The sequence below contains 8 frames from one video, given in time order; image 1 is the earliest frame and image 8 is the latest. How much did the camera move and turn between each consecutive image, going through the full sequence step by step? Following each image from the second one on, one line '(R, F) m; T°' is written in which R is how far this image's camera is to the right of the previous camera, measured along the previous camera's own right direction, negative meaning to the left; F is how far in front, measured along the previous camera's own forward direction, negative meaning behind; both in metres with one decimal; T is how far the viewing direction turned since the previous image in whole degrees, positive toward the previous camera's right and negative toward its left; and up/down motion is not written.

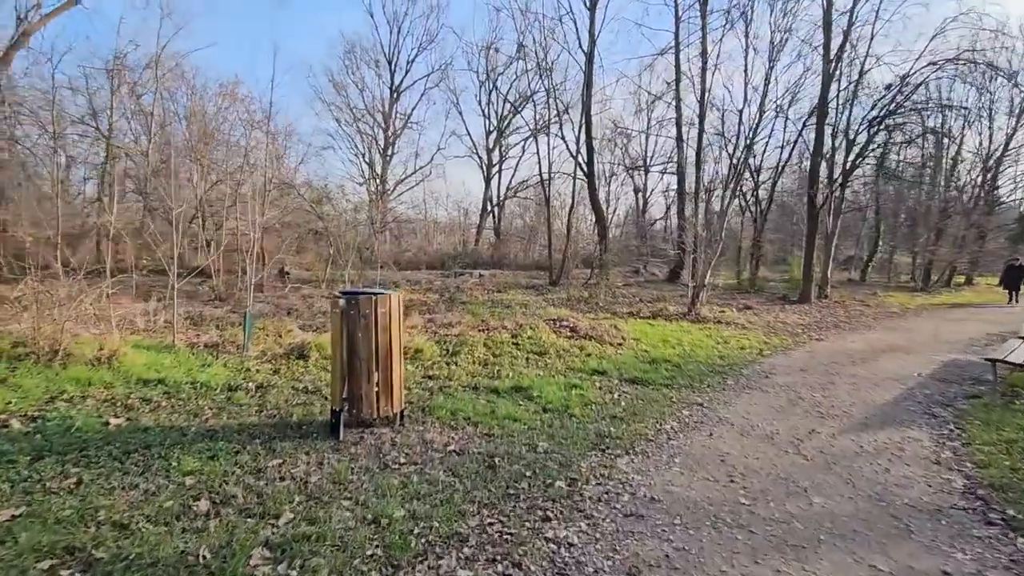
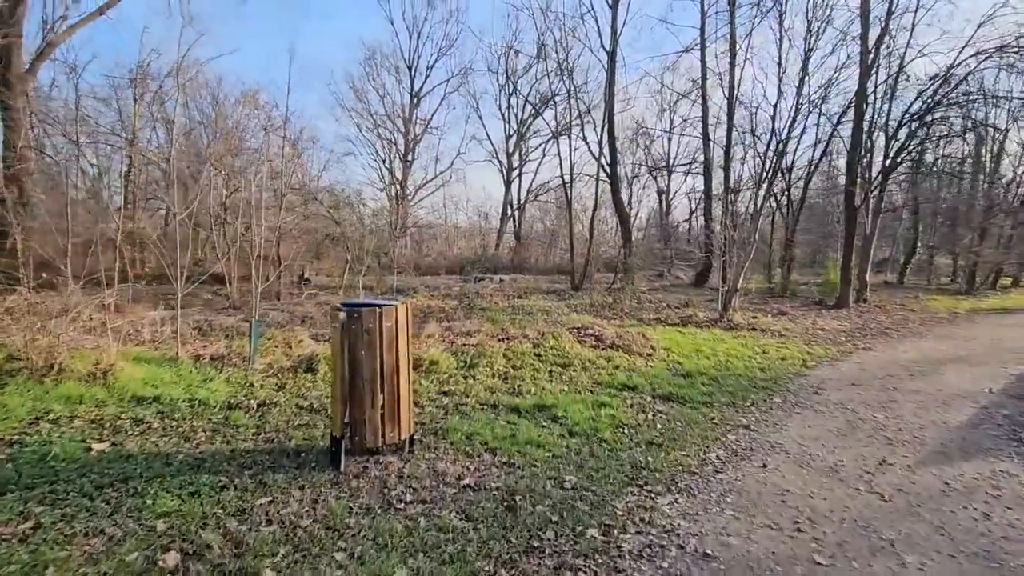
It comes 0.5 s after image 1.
(0.0, +0.5) m; -2°
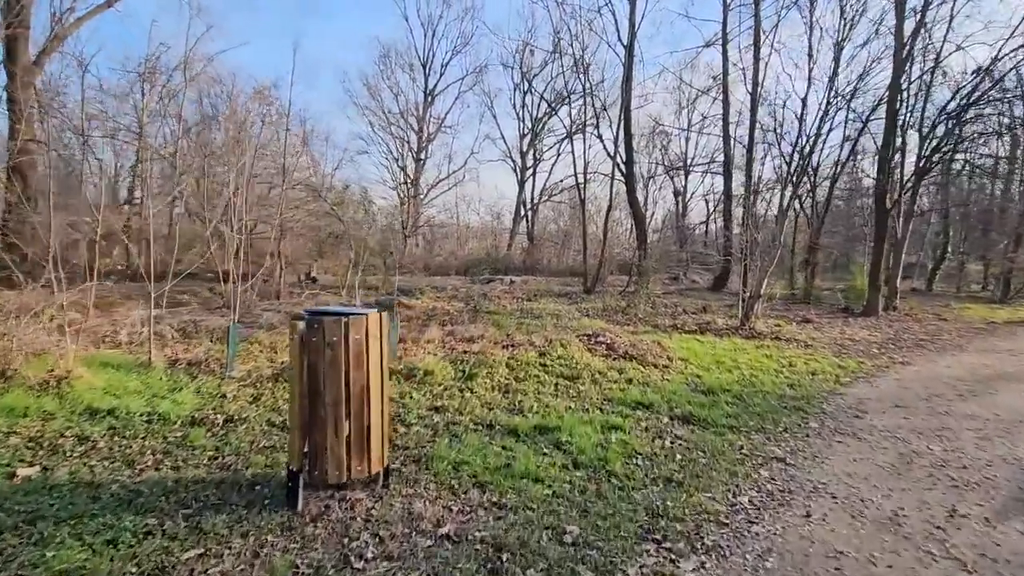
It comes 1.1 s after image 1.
(+0.1, +0.6) m; -1°
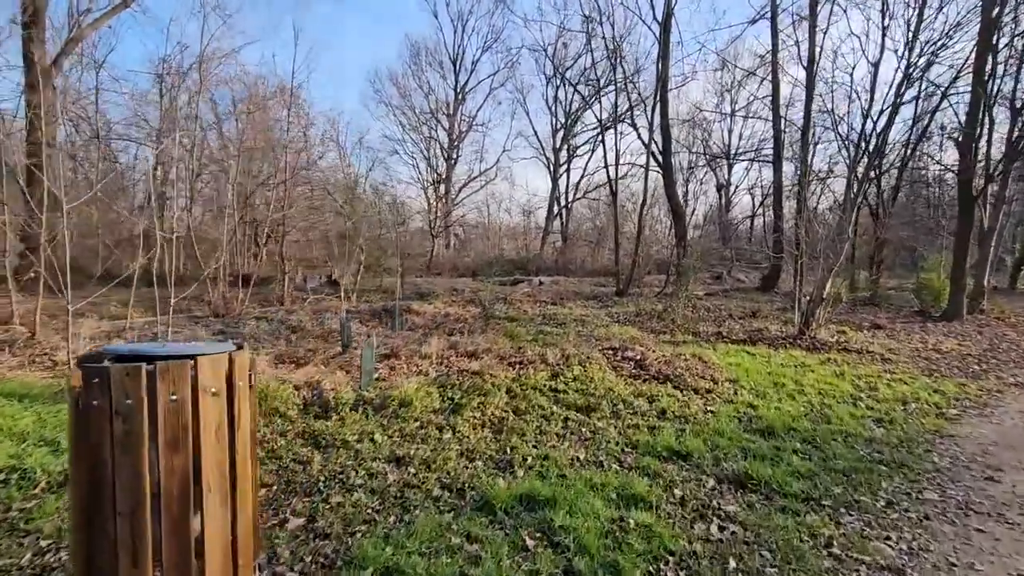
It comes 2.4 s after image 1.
(+0.4, +1.2) m; -4°
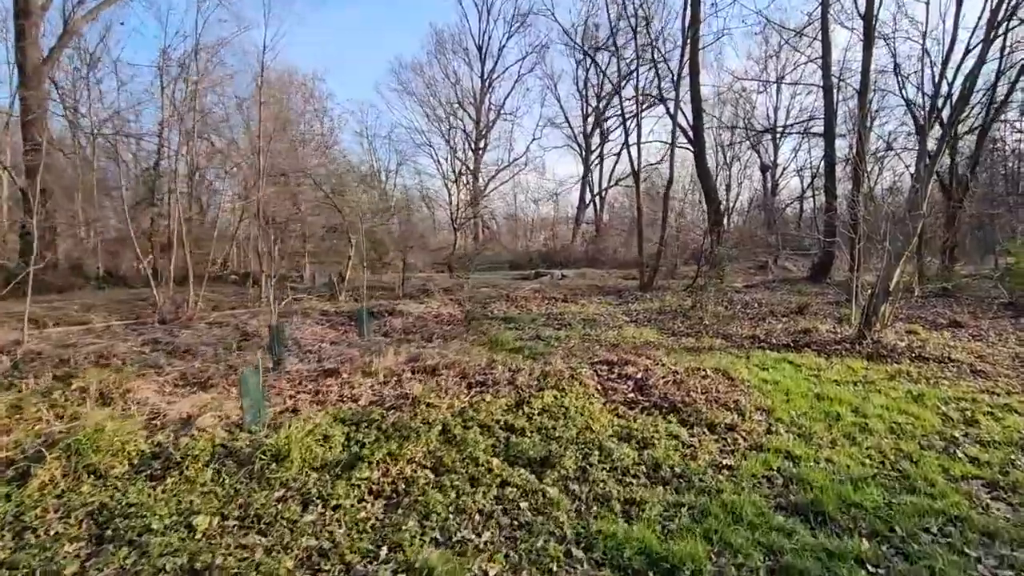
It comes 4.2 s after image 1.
(+0.8, +1.5) m; -5°
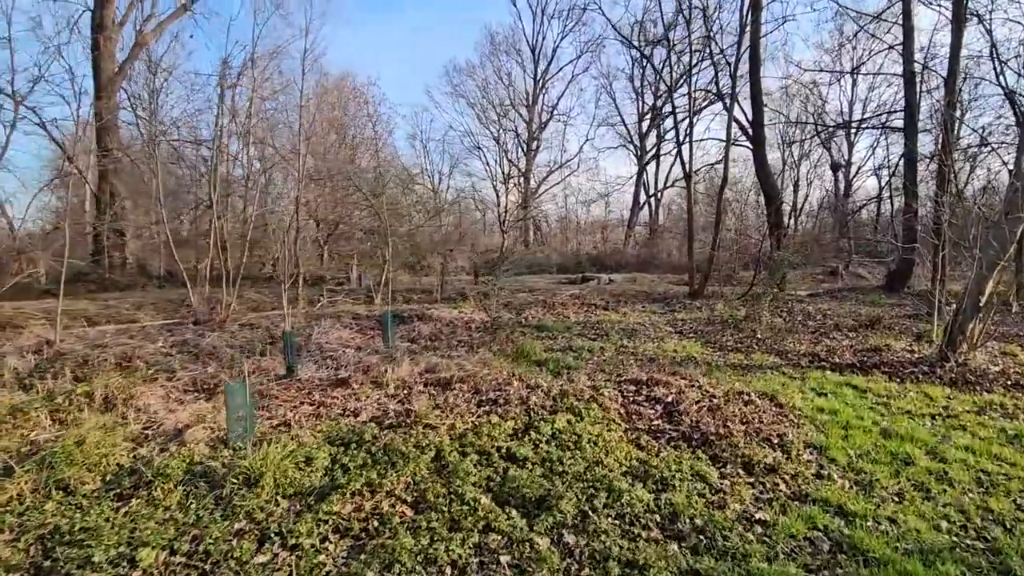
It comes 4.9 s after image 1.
(+0.3, +0.4) m; -6°
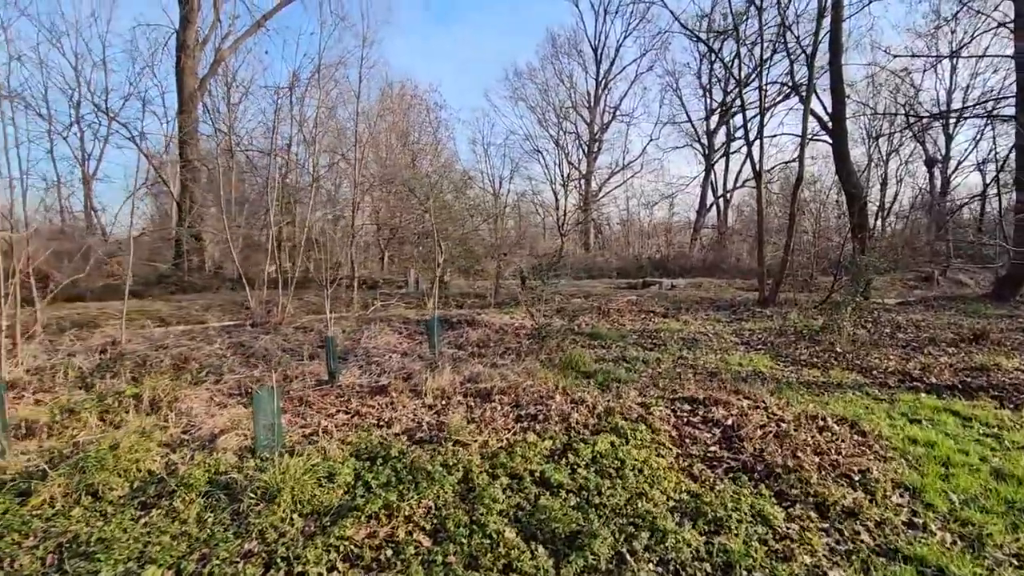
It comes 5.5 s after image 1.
(+0.2, +0.3) m; -7°
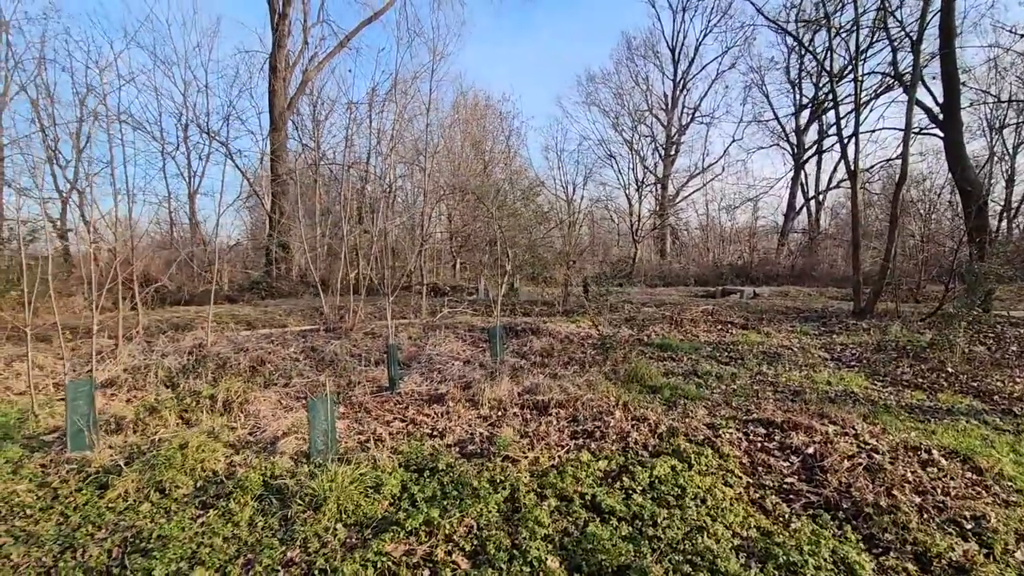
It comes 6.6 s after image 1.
(+0.1, +0.2) m; -8°
